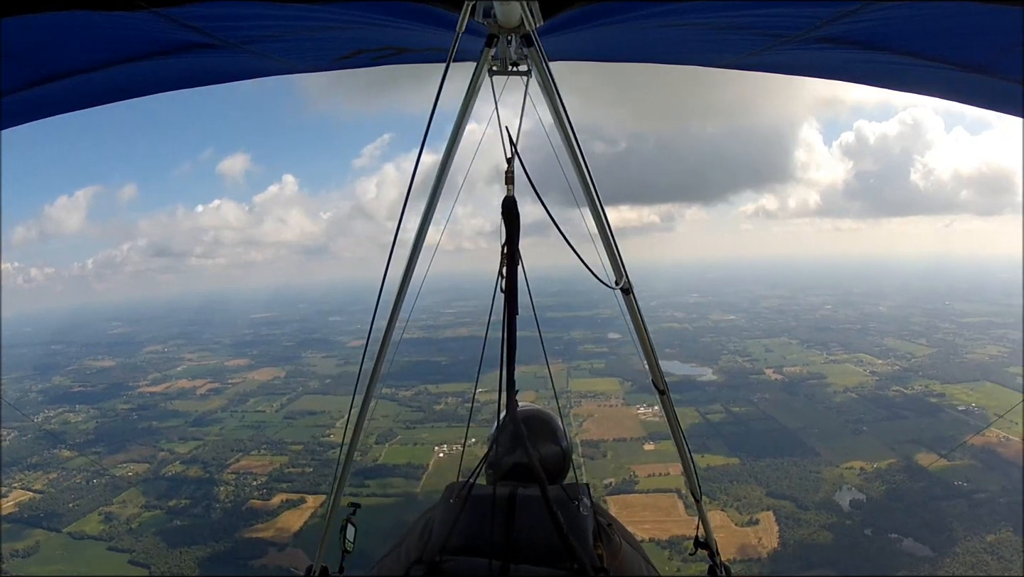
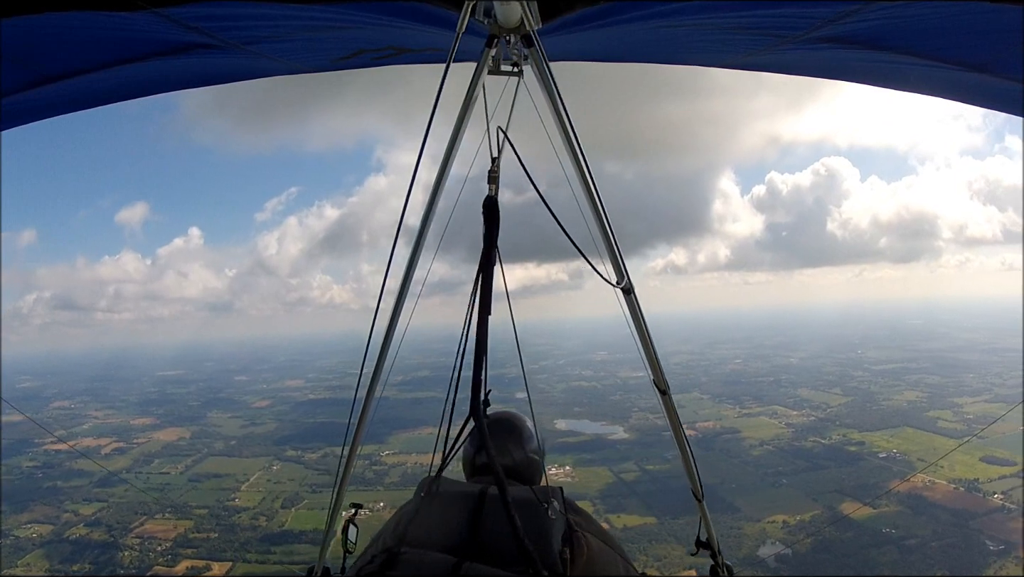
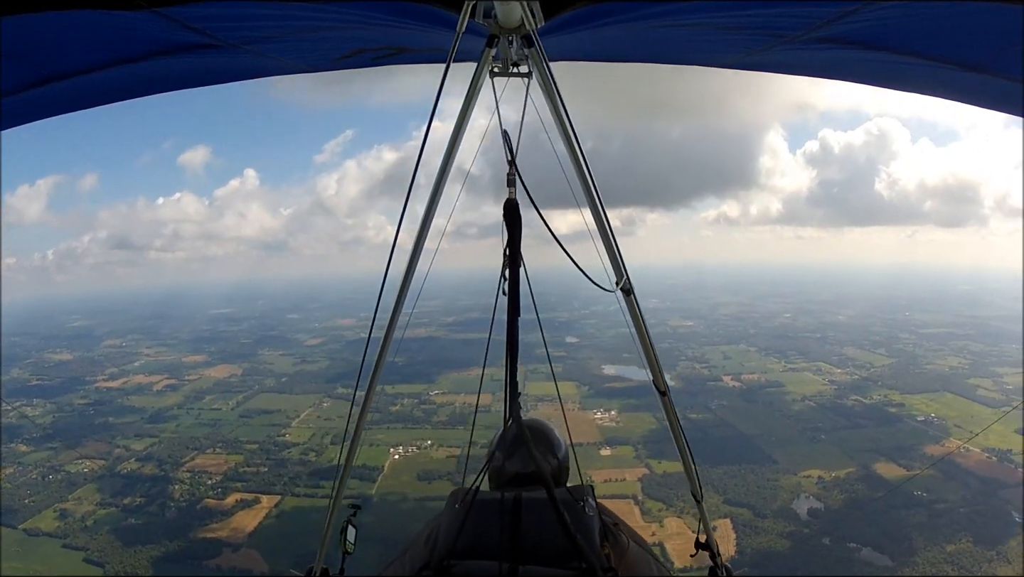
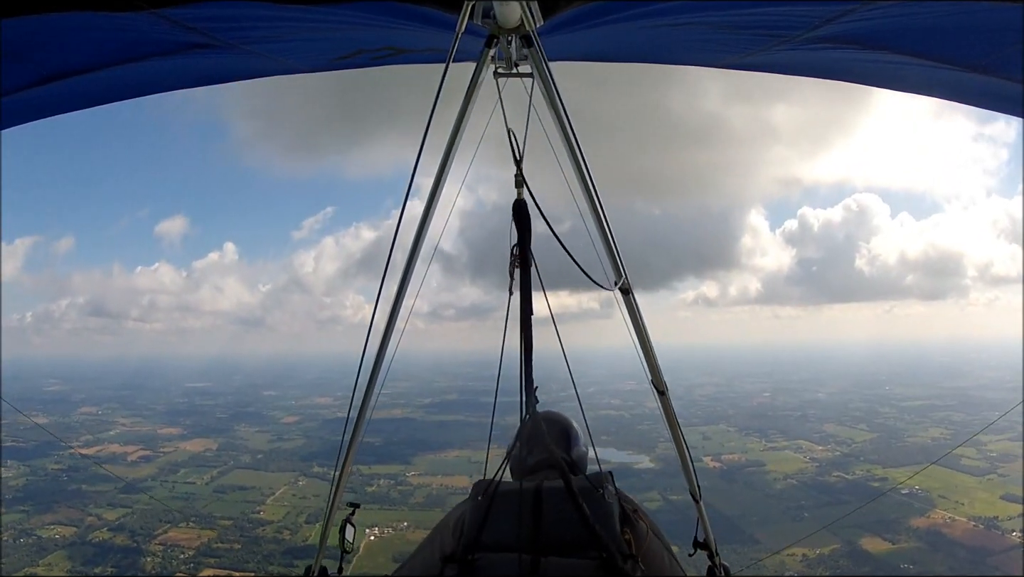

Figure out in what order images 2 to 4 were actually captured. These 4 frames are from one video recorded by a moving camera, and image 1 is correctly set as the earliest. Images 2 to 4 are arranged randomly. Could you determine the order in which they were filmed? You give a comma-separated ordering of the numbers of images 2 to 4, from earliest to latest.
3, 4, 2
